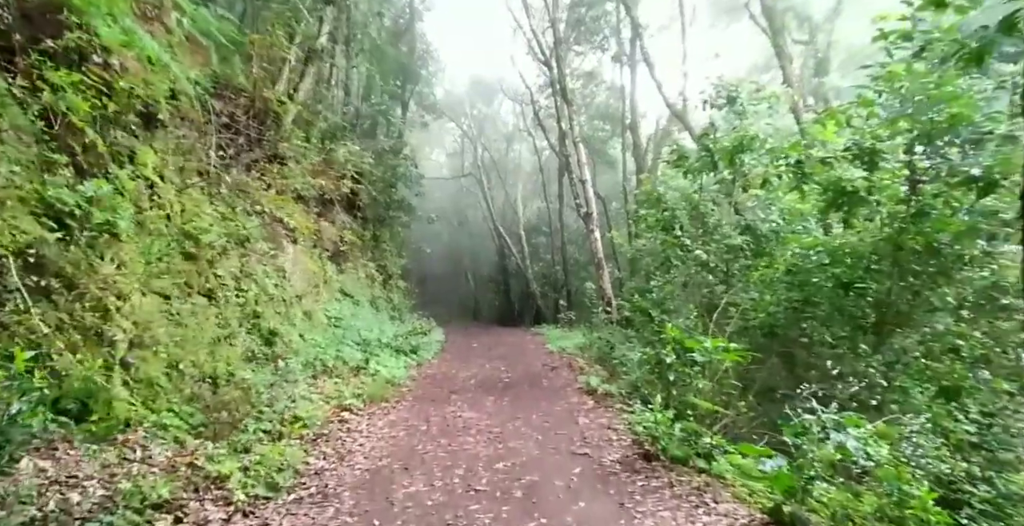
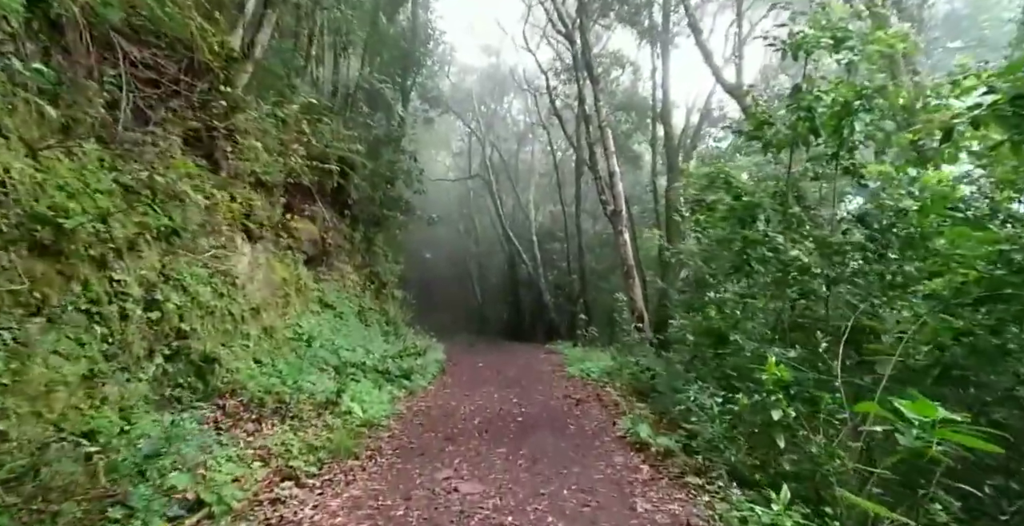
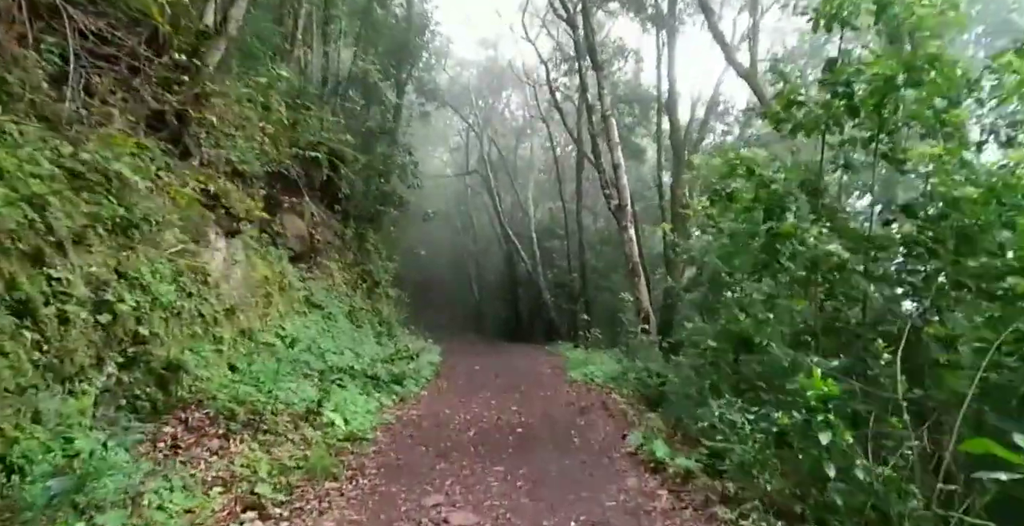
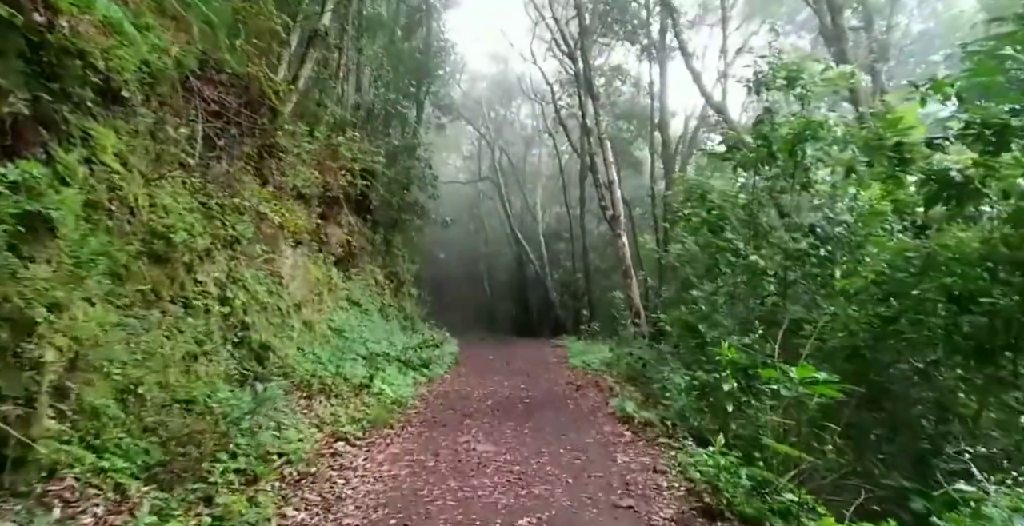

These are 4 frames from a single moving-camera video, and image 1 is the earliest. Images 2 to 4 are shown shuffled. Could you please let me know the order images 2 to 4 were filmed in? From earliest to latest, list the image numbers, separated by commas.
4, 2, 3
